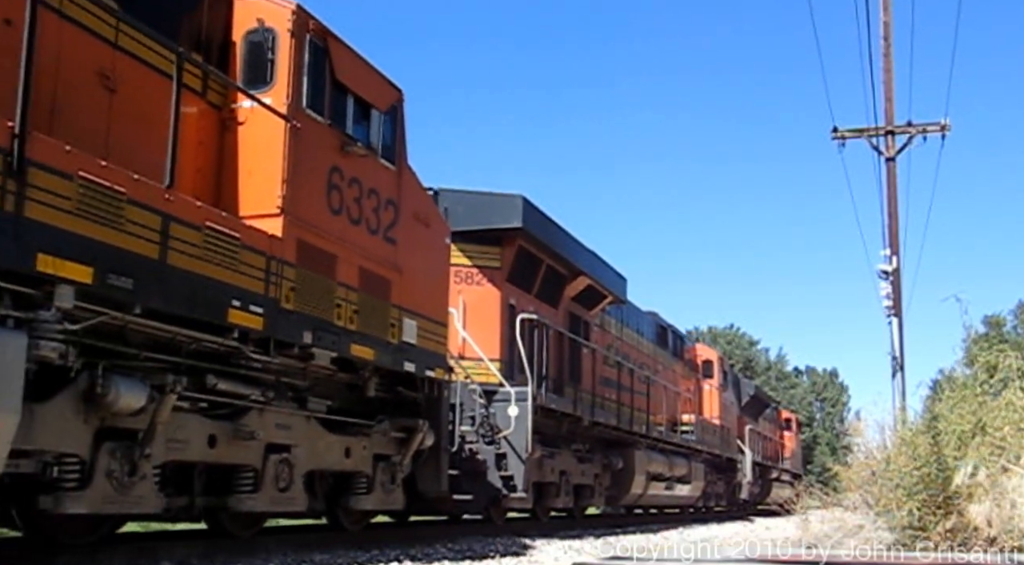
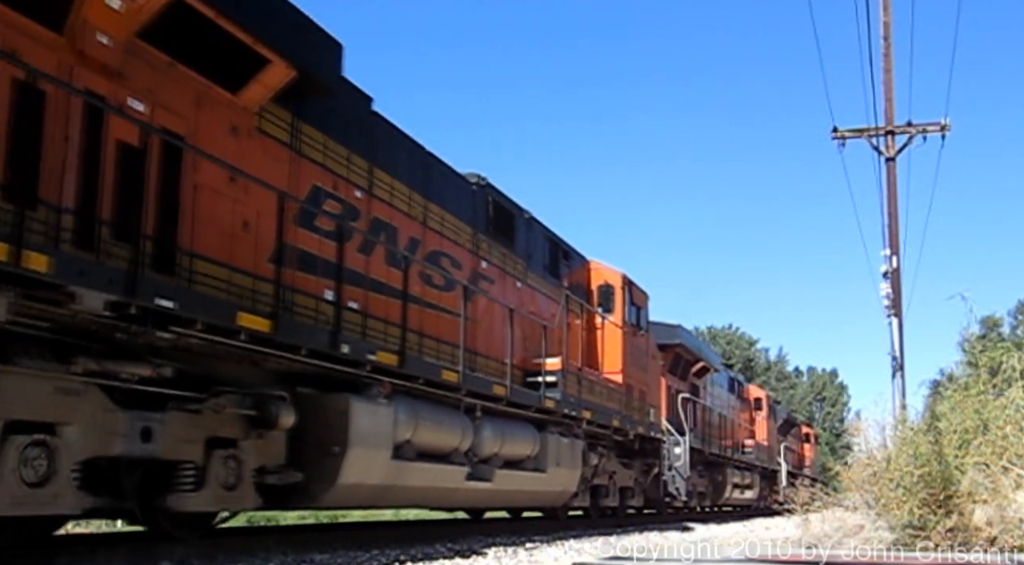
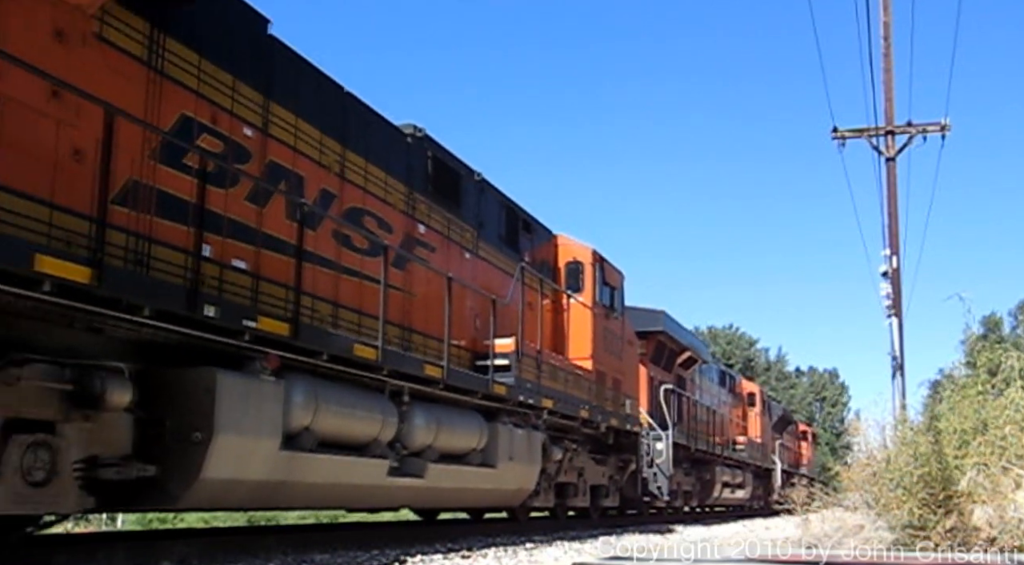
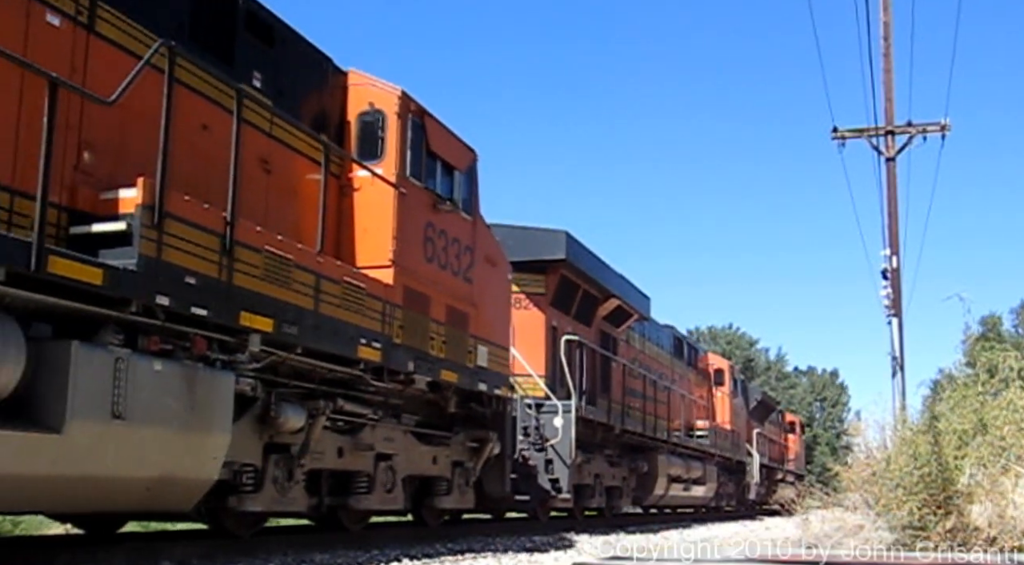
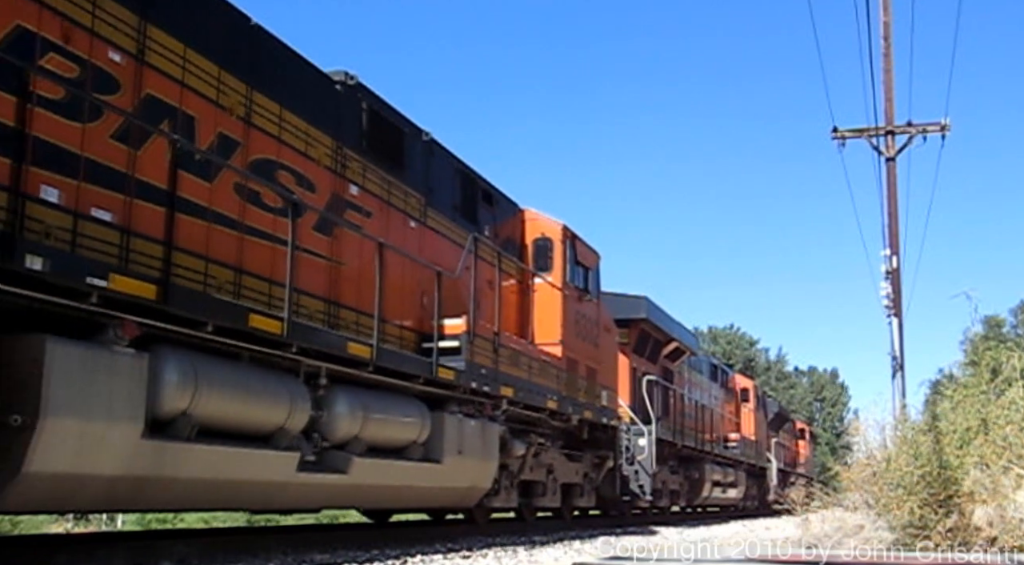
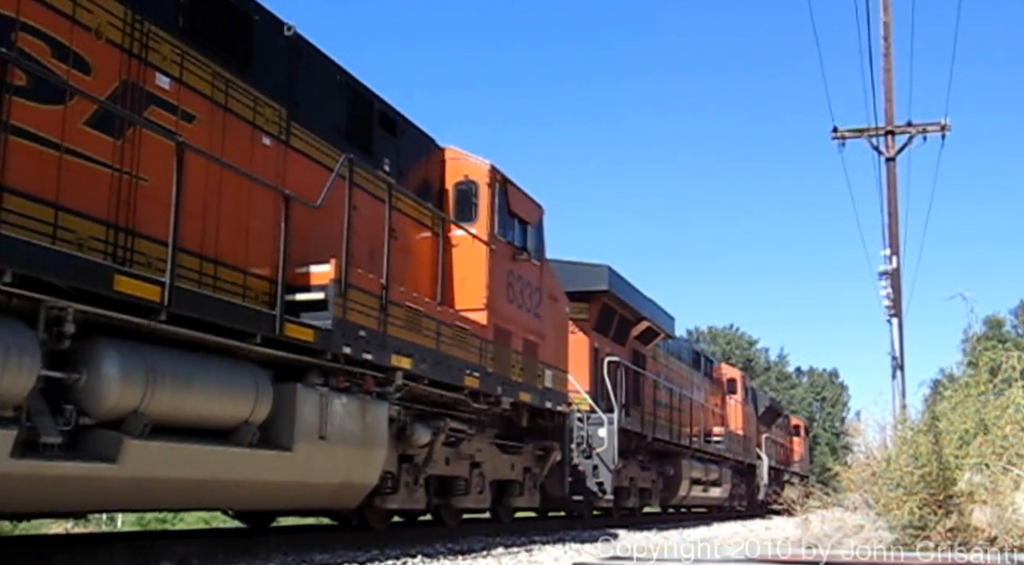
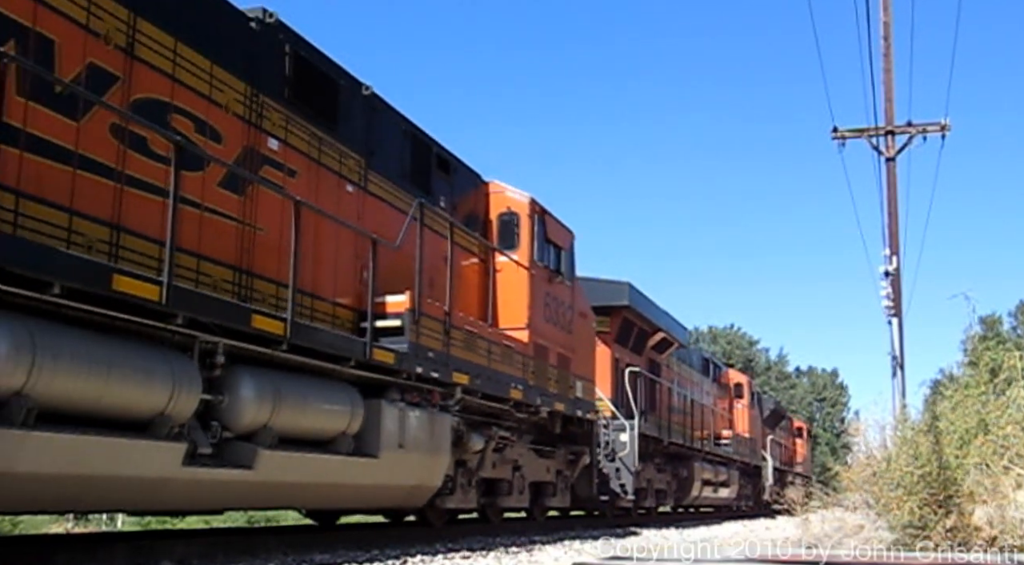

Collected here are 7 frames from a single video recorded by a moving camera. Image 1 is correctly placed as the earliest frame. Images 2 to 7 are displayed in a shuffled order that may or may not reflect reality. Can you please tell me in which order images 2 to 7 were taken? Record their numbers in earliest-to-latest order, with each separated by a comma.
4, 6, 7, 5, 3, 2
